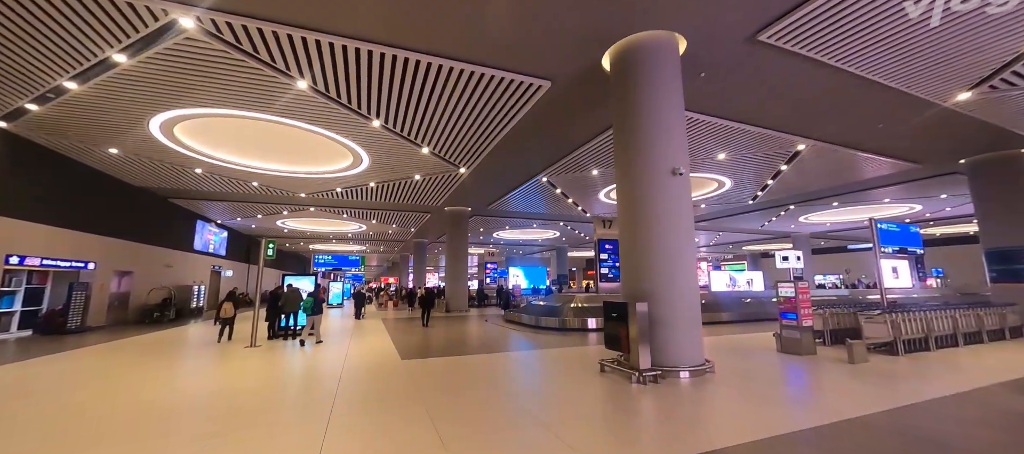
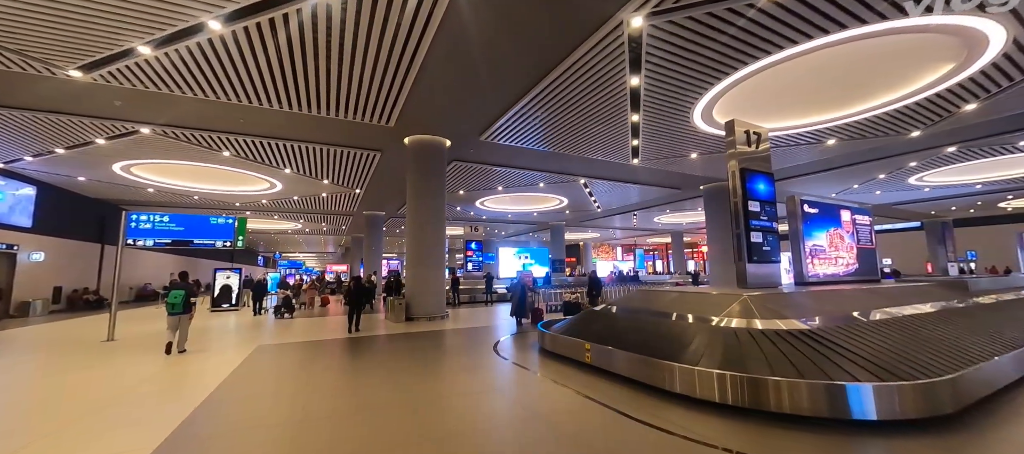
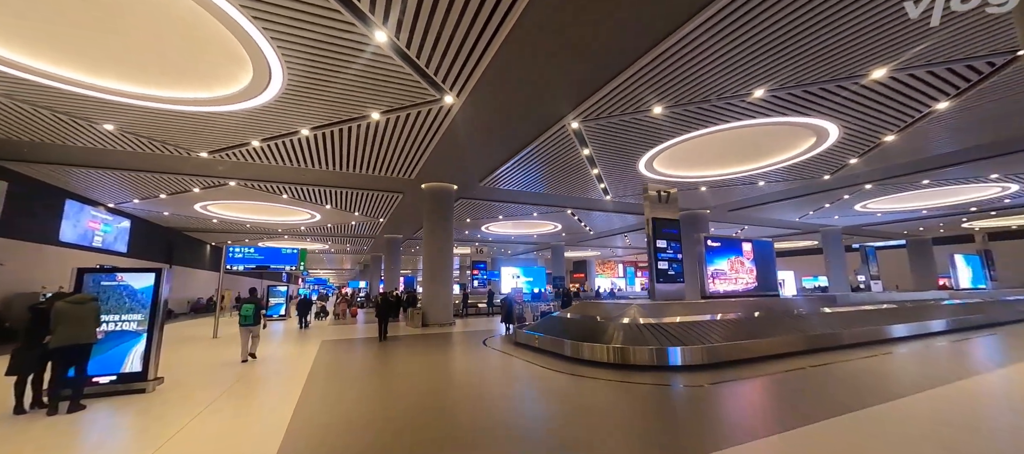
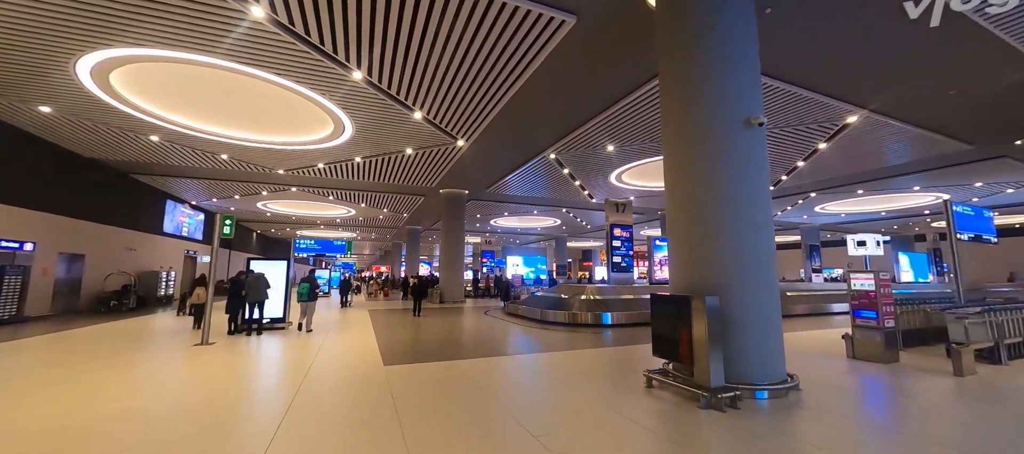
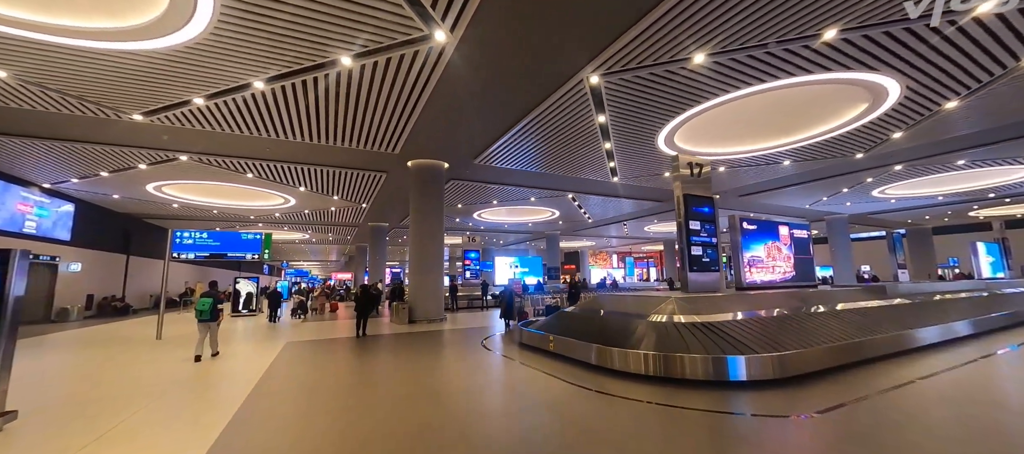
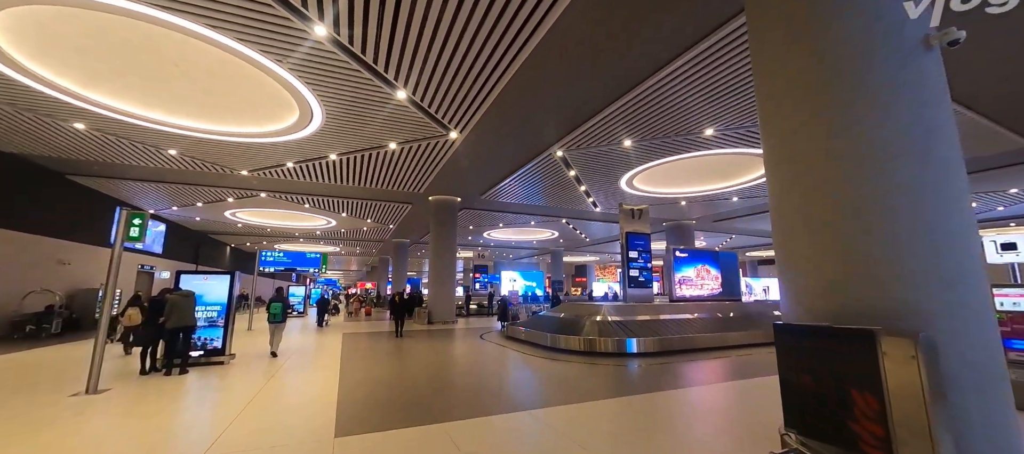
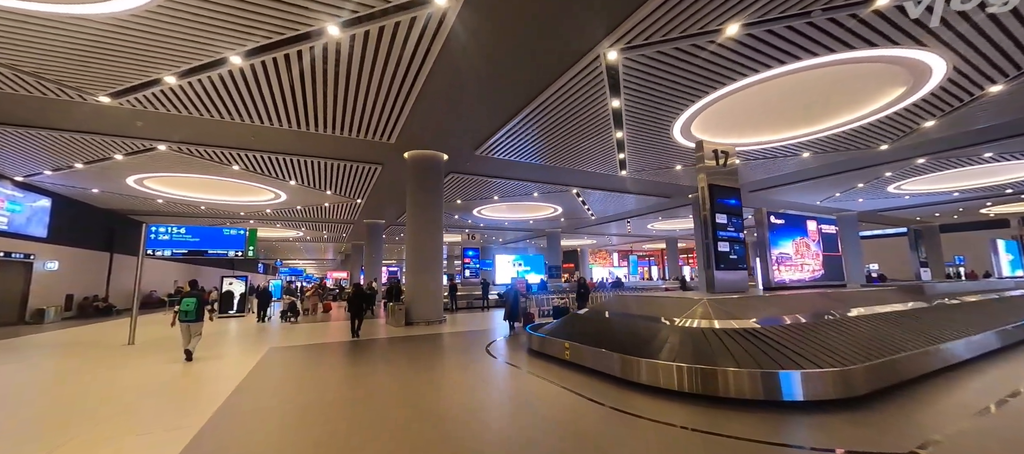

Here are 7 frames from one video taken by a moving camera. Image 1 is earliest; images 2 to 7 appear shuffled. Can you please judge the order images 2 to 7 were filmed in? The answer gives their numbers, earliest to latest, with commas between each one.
4, 6, 3, 5, 7, 2
